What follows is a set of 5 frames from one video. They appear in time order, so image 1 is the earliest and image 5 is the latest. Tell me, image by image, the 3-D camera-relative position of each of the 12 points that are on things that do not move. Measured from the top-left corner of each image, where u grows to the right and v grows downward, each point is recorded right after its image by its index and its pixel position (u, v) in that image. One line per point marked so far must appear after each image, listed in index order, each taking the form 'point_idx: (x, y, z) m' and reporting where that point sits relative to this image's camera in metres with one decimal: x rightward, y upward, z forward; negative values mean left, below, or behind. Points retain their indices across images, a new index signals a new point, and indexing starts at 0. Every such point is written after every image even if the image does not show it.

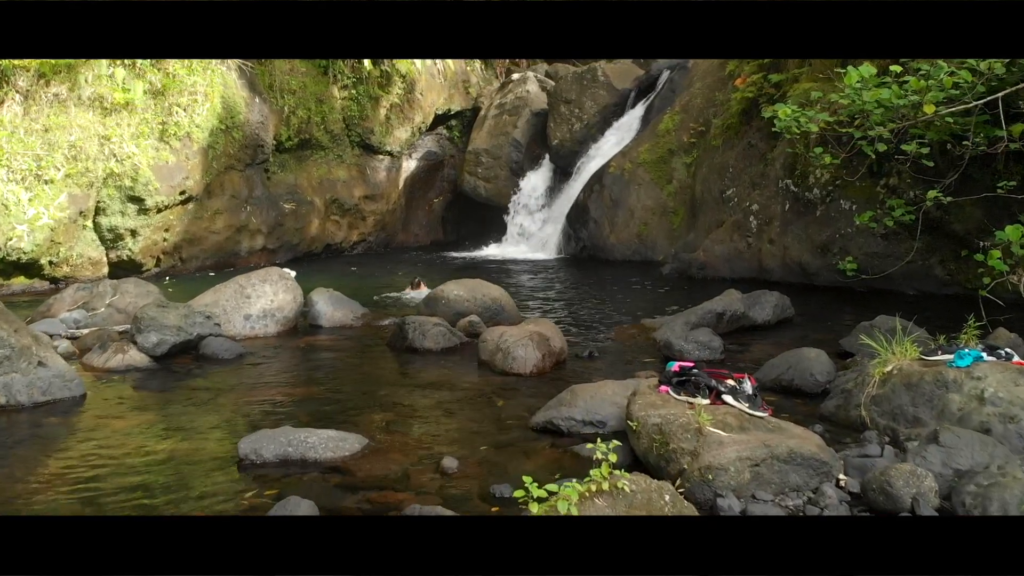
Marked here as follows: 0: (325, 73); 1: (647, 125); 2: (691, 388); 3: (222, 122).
0: (-4.5, +5.2, +16.5) m
1: (+3.3, +4.0, +16.5) m
2: (+1.0, -0.6, +4.0) m
3: (-5.9, +3.4, +13.8) m
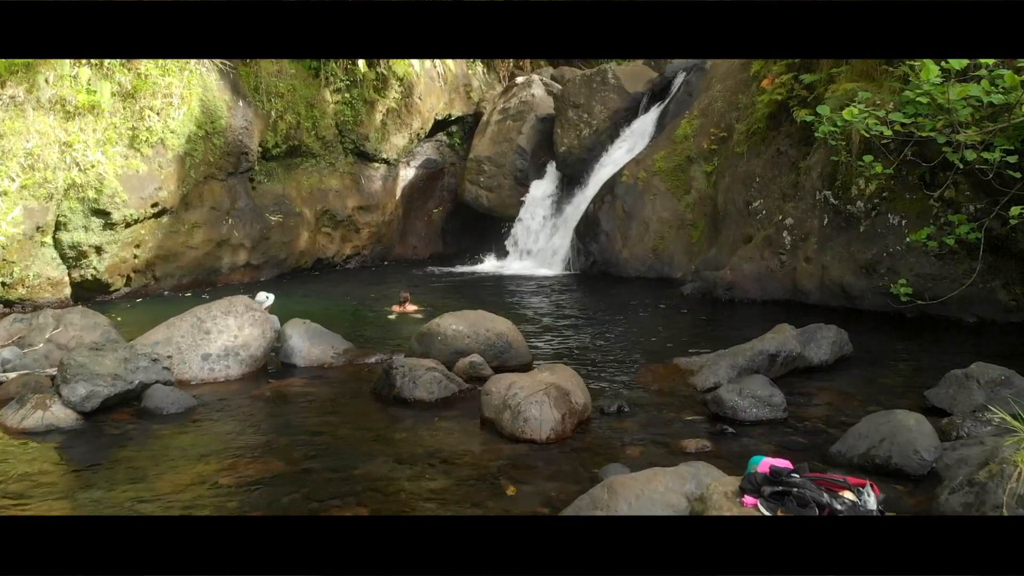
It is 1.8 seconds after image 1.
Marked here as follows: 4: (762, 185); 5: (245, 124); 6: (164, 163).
0: (-4.4, +4.8, +15.3) m
1: (+3.4, +3.6, +15.4) m
2: (+1.1, -0.9, +2.8) m
3: (-5.8, +3.0, +12.7) m
4: (+4.4, +1.8, +12.0) m
5: (-5.3, +3.3, +13.6) m
6: (-6.1, +2.2, +12.0) m
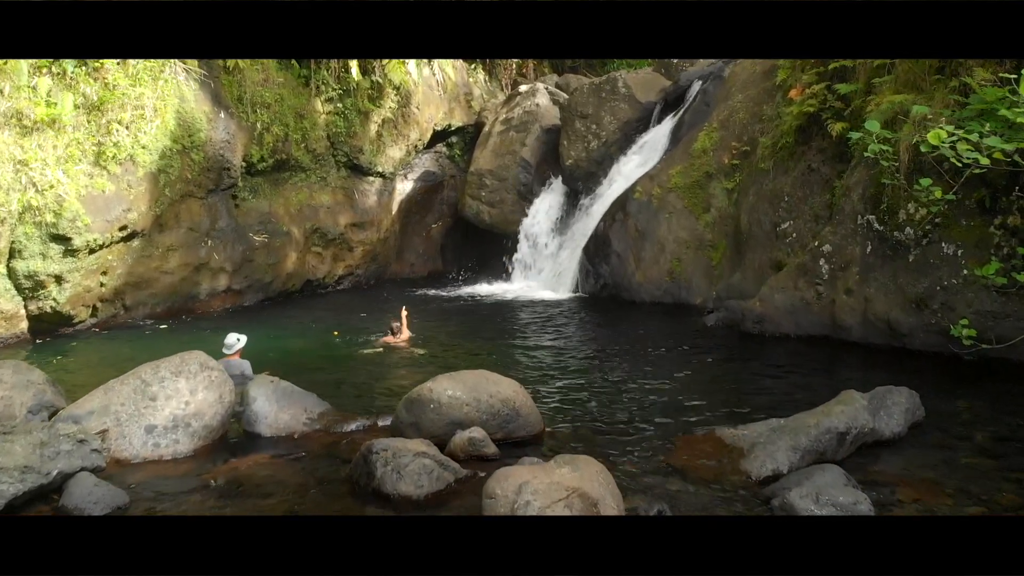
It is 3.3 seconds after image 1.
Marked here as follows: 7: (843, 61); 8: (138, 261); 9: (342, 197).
0: (-4.3, +4.3, +14.3) m
1: (+3.5, +3.0, +14.3) m
2: (+1.2, -1.3, +1.6) m
3: (-5.7, +2.5, +11.6) m
4: (+4.5, +1.3, +10.9) m
5: (-5.2, +2.8, +12.5) m
6: (-6.0, +1.7, +10.9) m
7: (+4.9, +3.4, +10.1) m
8: (-6.2, +0.5, +11.3) m
9: (-3.9, +2.1, +15.6) m
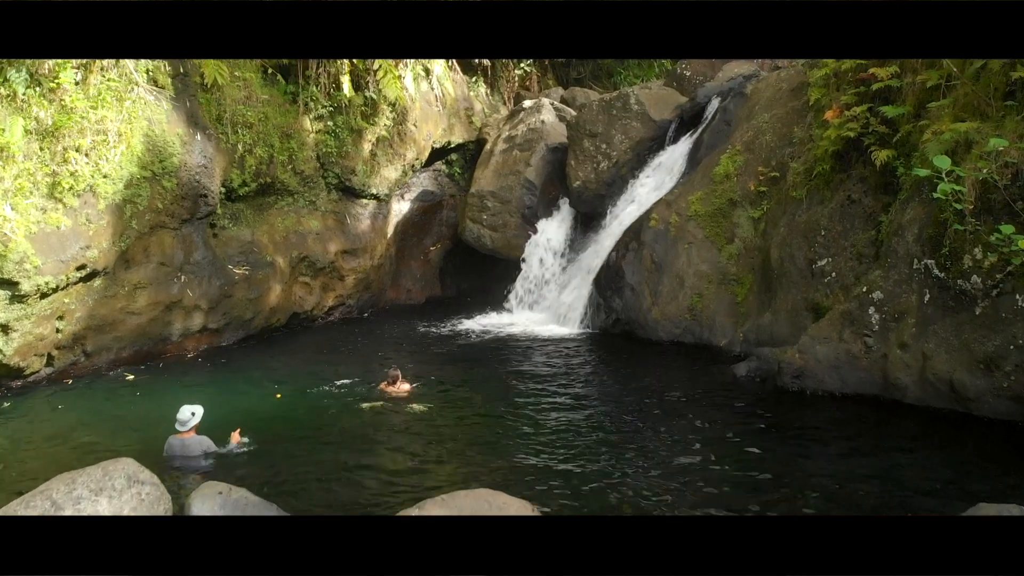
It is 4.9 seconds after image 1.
0: (-4.2, +3.6, +13.1) m
1: (+3.5, +2.4, +13.1) m
2: (+1.3, -1.9, +0.5) m
3: (-5.6, +1.8, +10.5) m
4: (+4.6, +0.7, +9.8) m
5: (-5.1, +2.1, +11.4) m
6: (-5.9, +1.0, +9.8) m
7: (+4.9, +2.7, +9.0) m
8: (-6.1, -0.2, +10.1) m
9: (-3.8, +1.4, +14.4) m
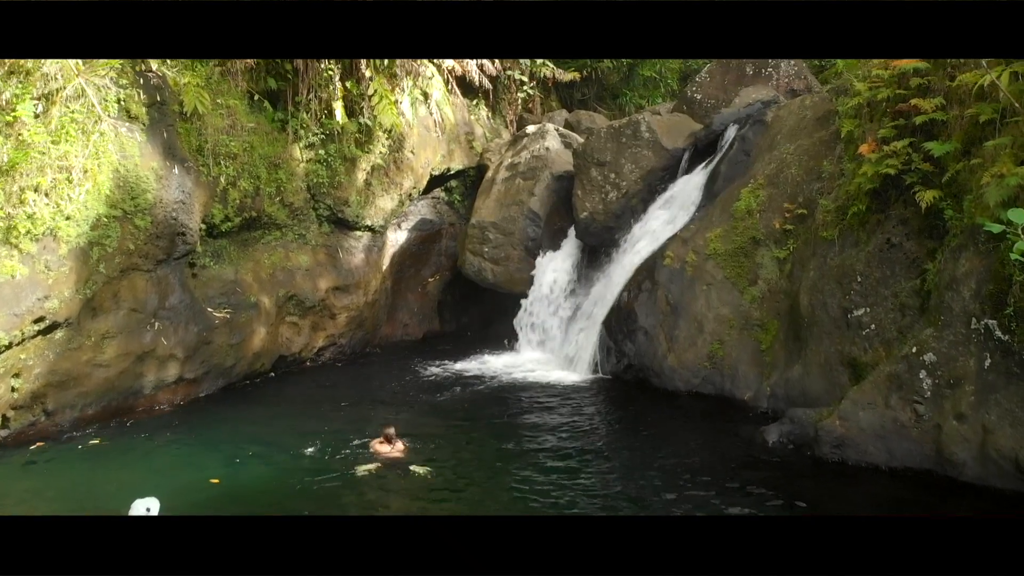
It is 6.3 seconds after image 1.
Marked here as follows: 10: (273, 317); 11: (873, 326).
0: (-4.1, +2.8, +12.3) m
1: (+3.6, +1.6, +12.2) m
2: (+1.3, -2.4, -0.5) m
3: (-5.5, +1.1, +9.6) m
4: (+4.6, 0.0, +8.8) m
5: (-5.1, +1.4, +10.5) m
6: (-5.9, +0.4, +8.8) m
7: (+5.0, +2.0, +8.1) m
8: (-6.1, -0.9, +9.2) m
9: (-3.7, +0.6, +13.5) m
10: (-4.3, -0.5, +12.4) m
11: (+4.6, -0.5, +8.6) m
